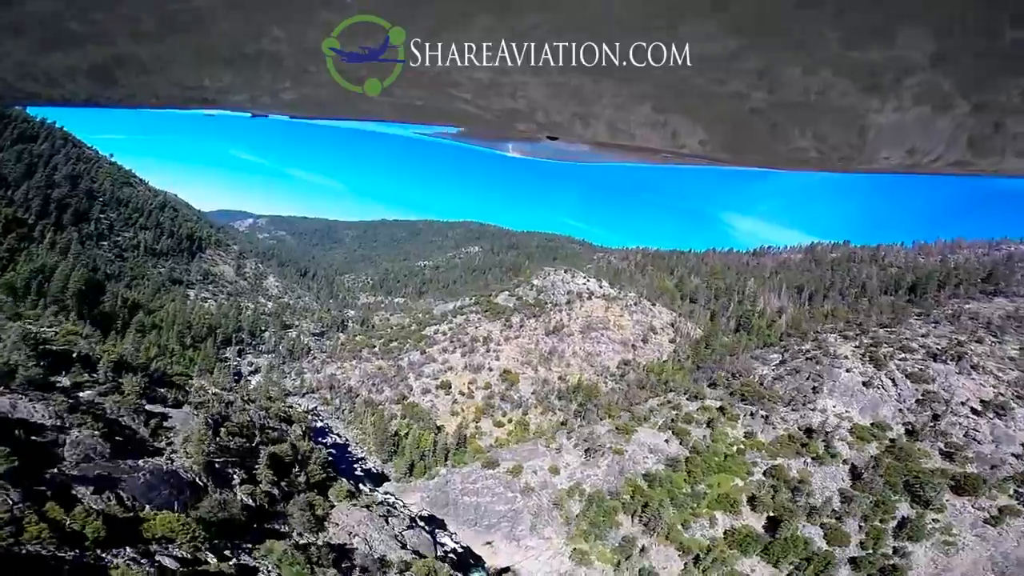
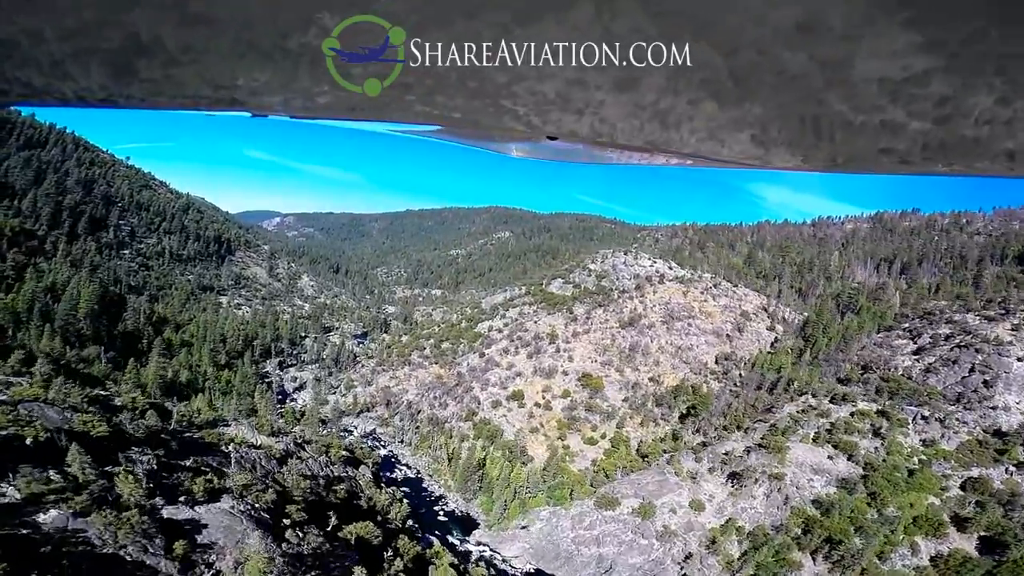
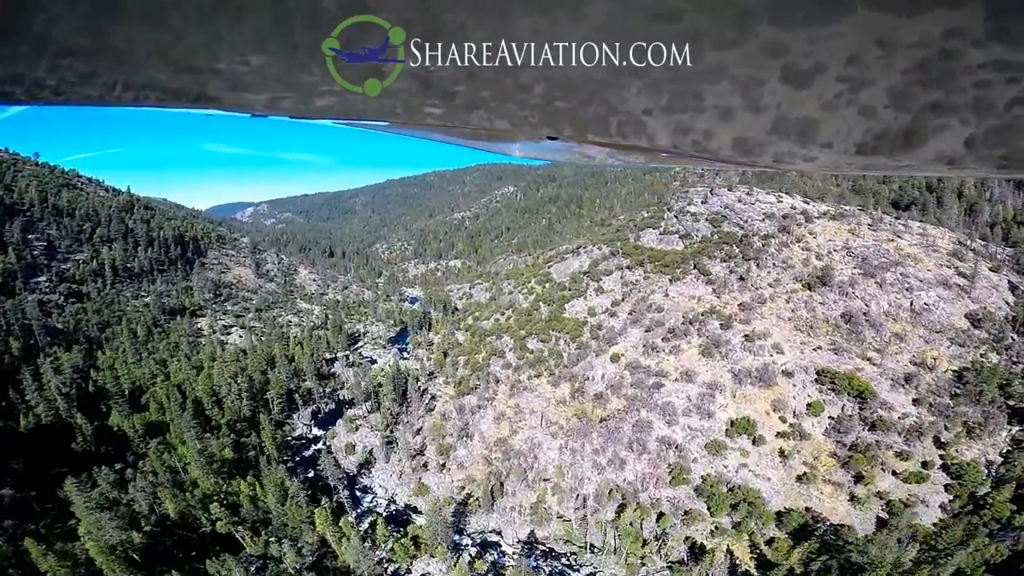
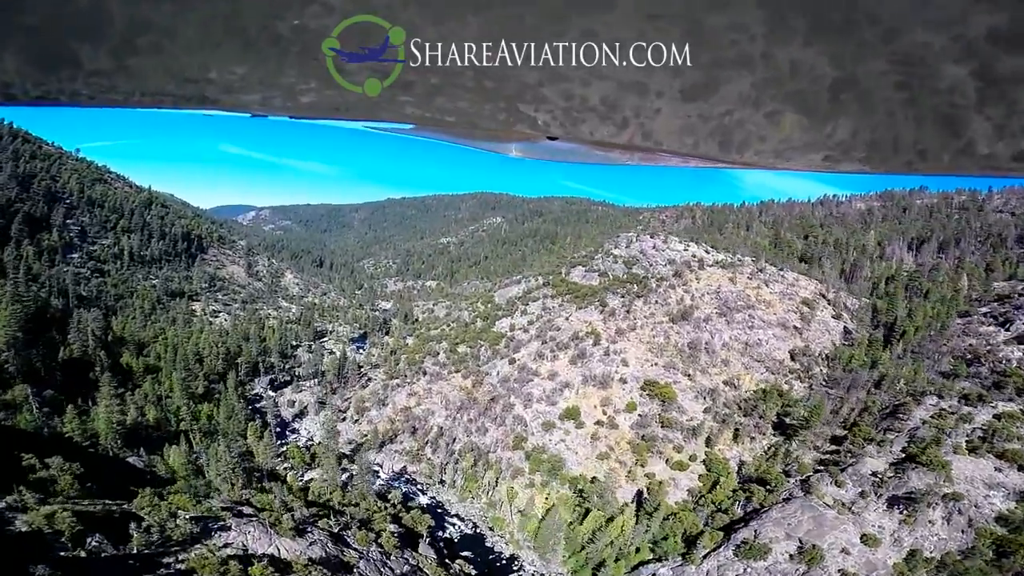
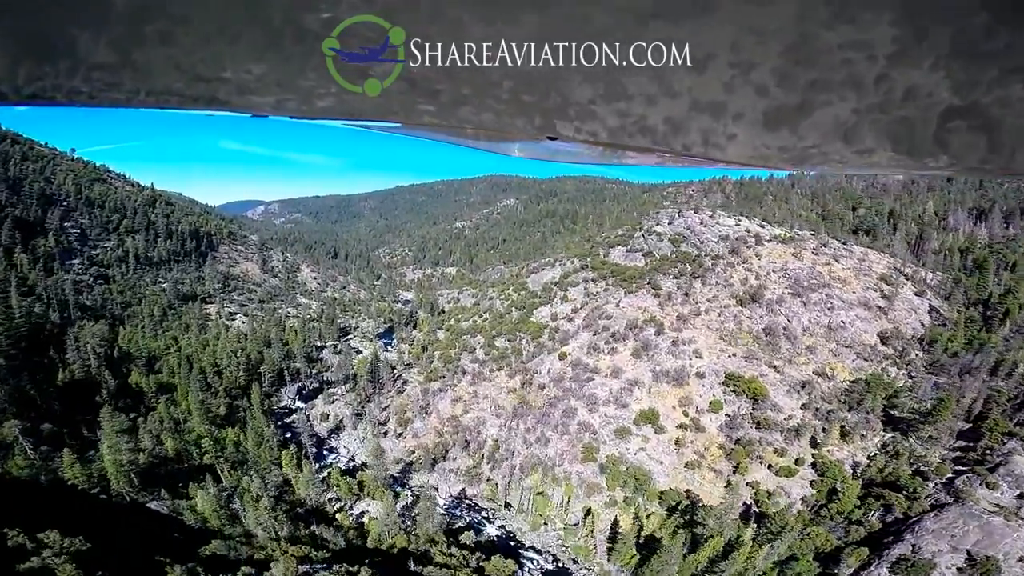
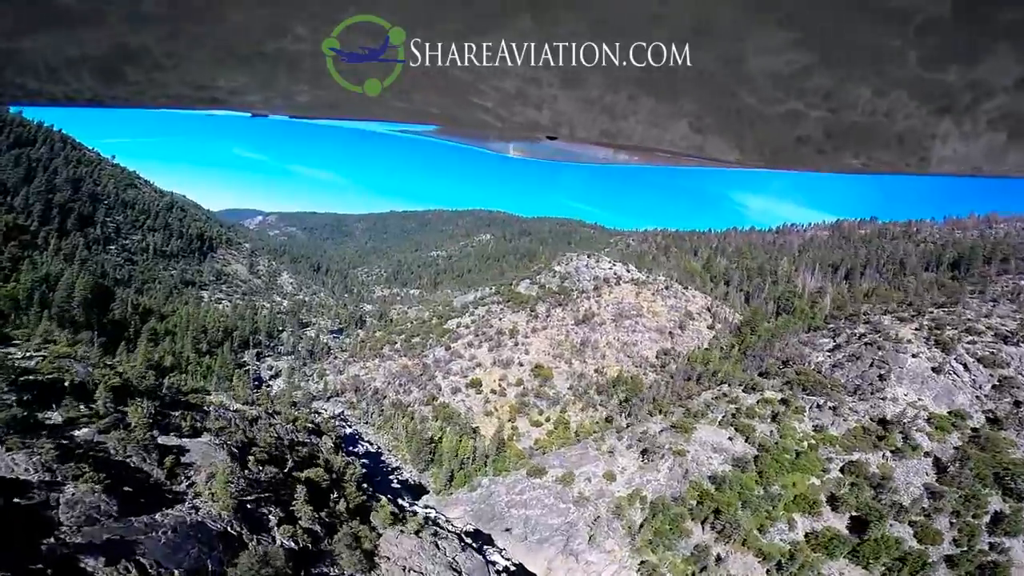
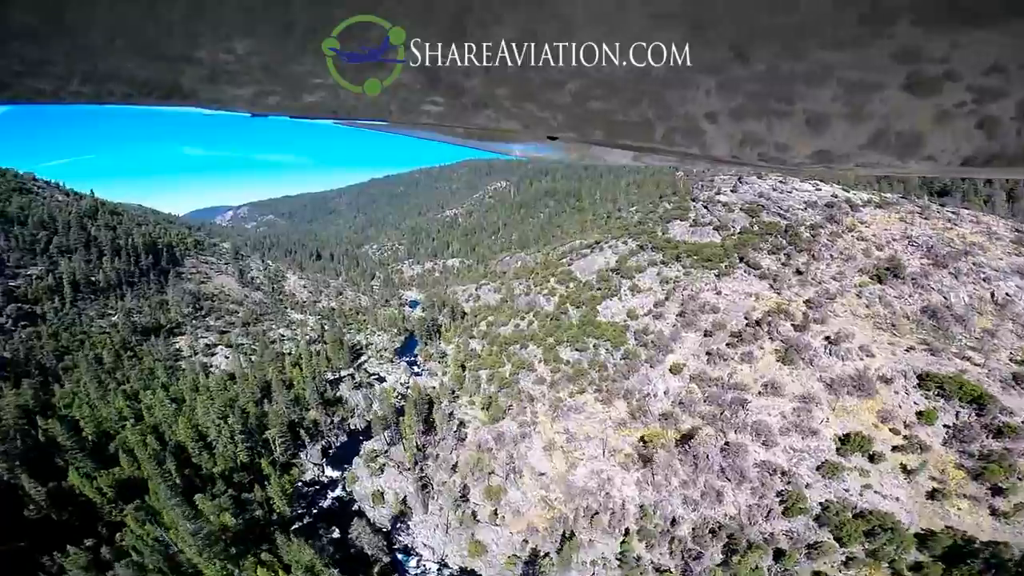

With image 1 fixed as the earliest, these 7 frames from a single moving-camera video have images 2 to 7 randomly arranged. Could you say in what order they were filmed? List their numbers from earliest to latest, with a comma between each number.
6, 2, 4, 5, 3, 7
